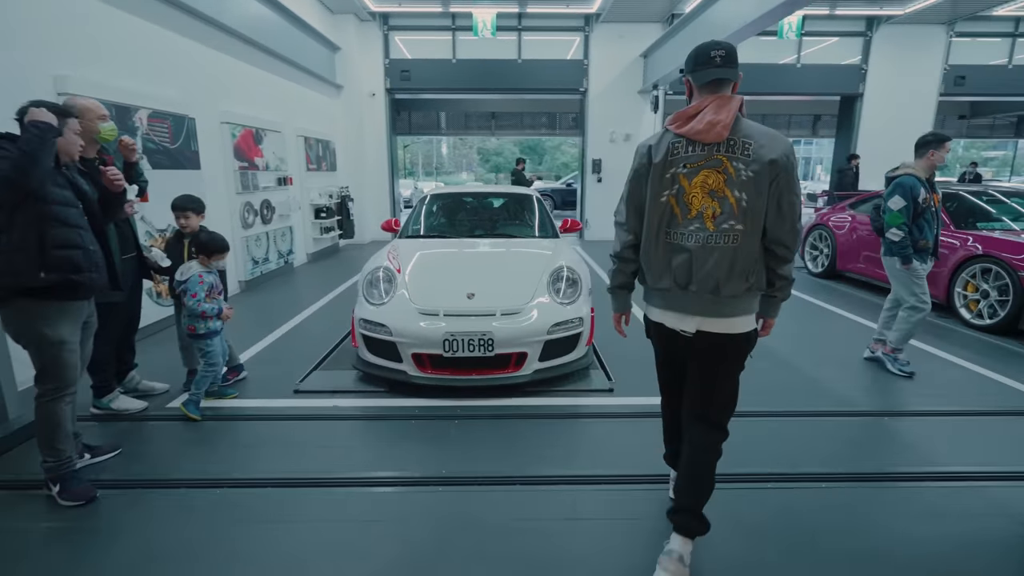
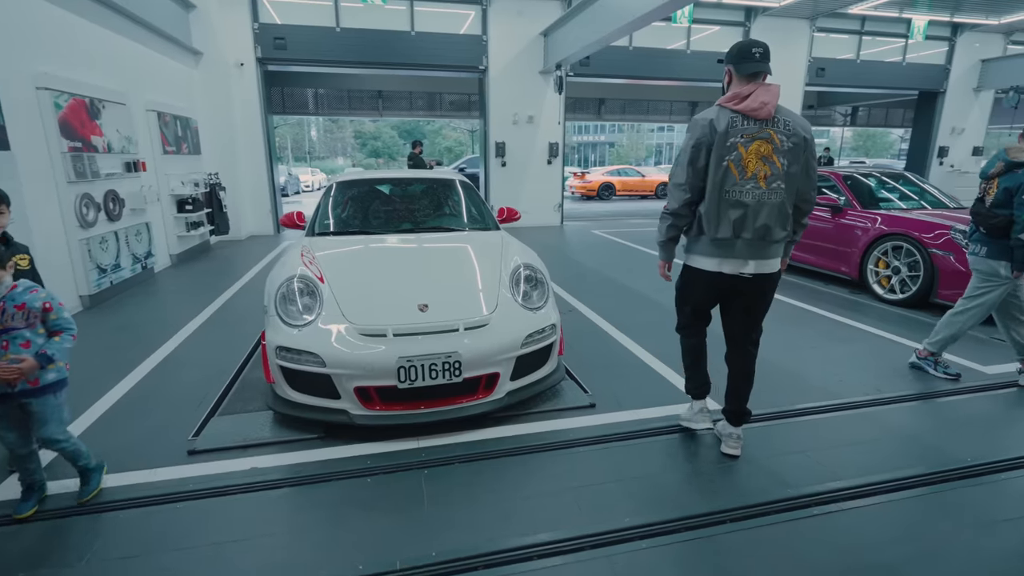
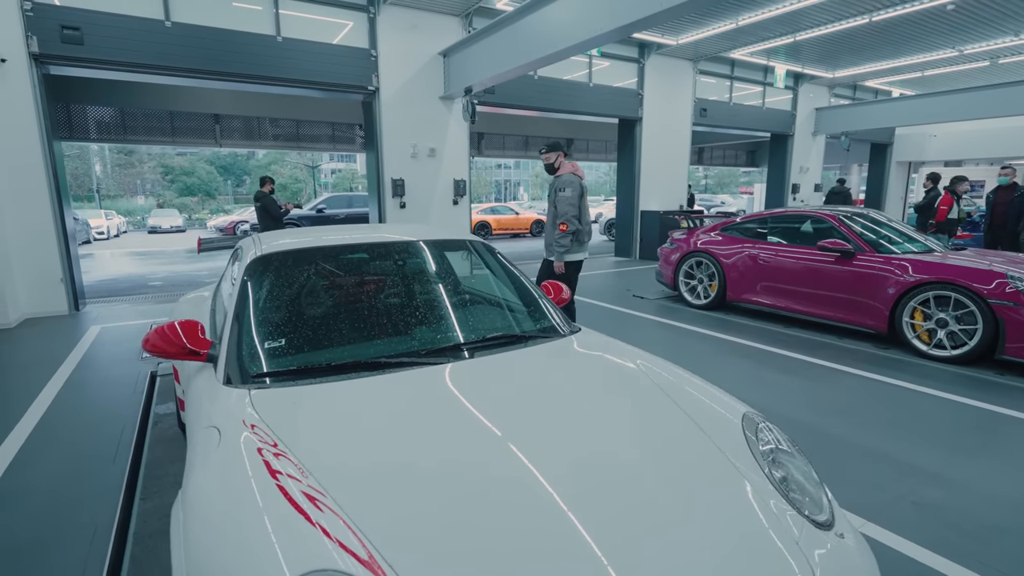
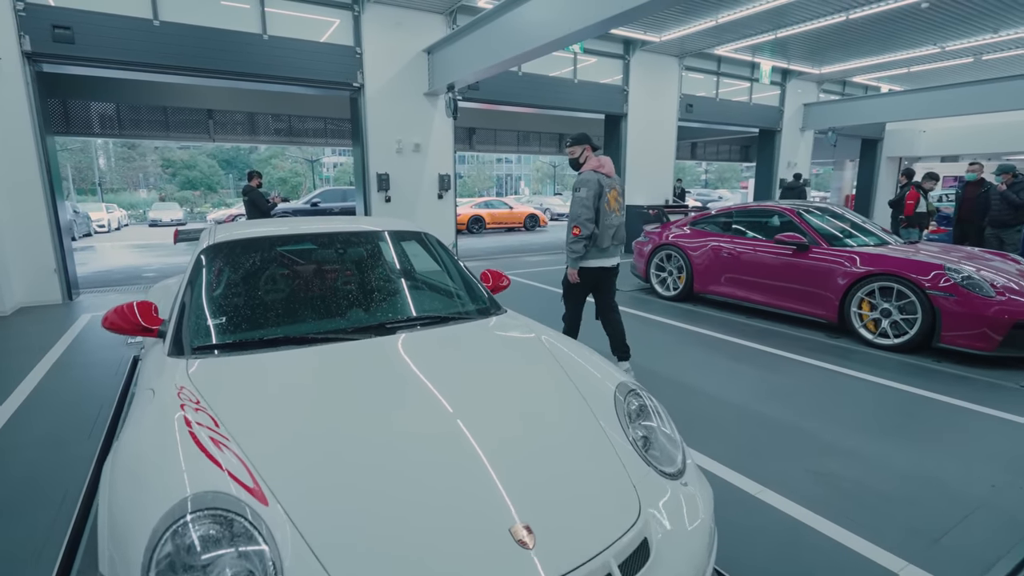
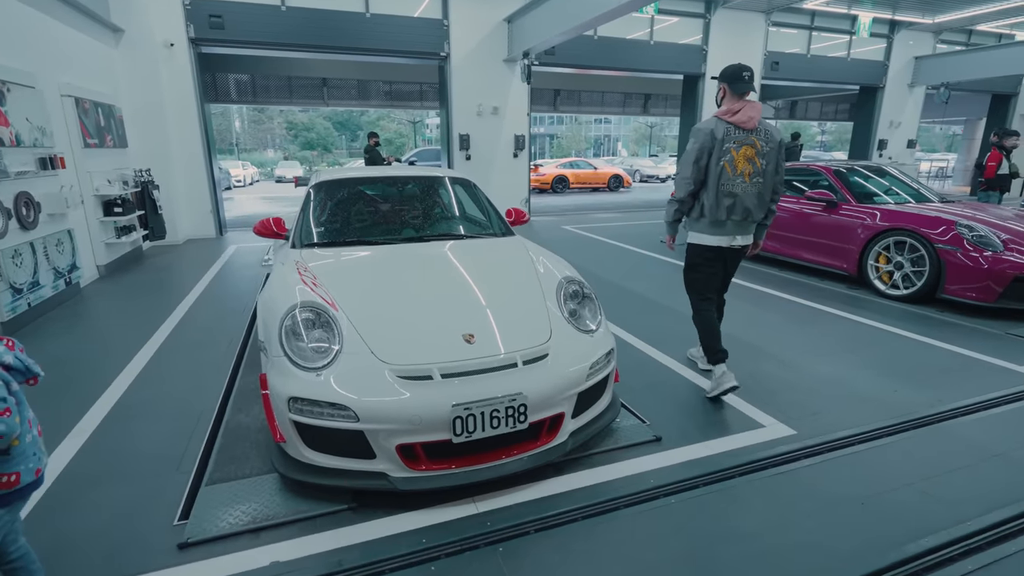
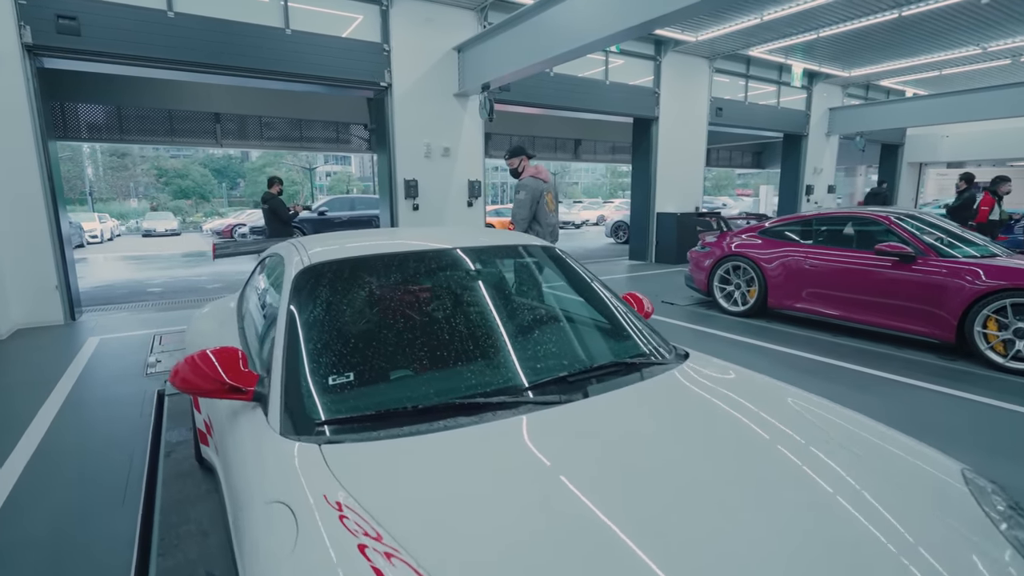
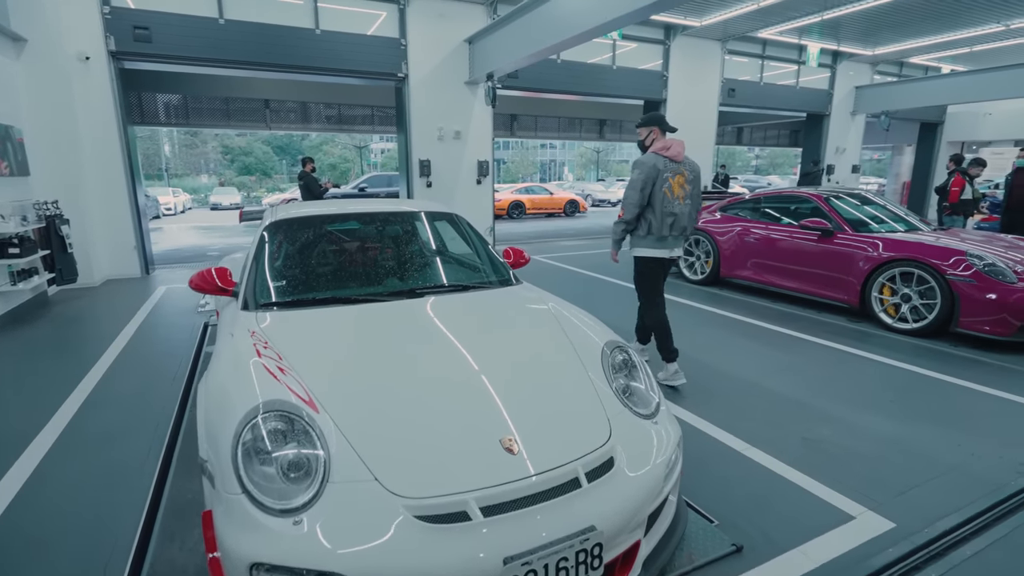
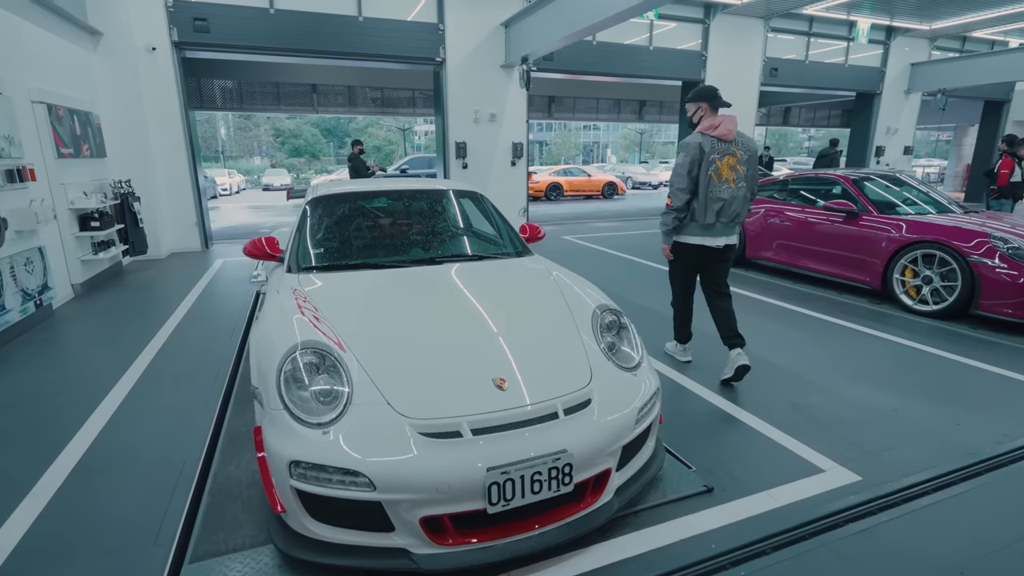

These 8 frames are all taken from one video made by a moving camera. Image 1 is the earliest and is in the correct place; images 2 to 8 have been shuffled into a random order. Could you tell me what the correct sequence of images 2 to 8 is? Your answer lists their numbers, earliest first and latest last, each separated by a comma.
2, 5, 8, 7, 4, 3, 6
